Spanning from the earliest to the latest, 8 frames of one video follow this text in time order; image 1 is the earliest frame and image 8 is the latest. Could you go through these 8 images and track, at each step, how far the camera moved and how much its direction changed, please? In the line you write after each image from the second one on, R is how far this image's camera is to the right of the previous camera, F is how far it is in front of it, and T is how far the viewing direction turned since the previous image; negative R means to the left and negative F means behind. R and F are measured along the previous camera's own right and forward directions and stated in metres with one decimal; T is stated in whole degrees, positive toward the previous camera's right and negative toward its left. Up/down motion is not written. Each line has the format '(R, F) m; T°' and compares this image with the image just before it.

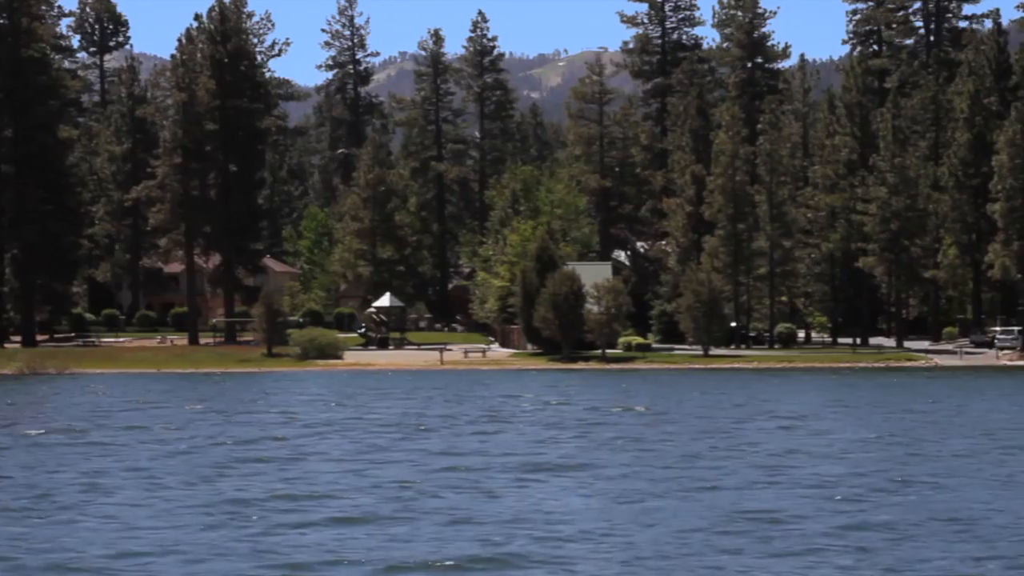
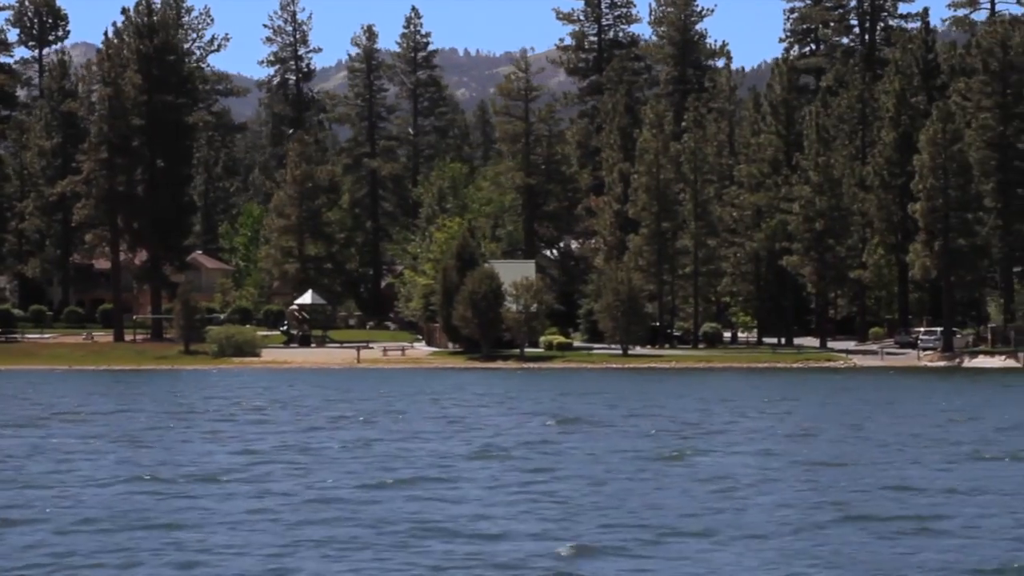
(+1.9, +0.6) m; +1°
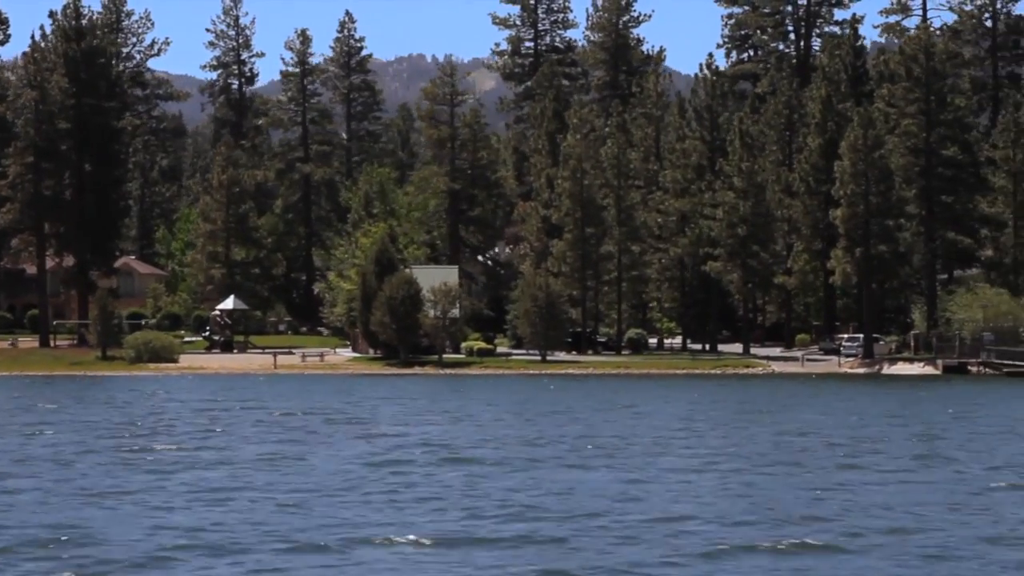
(+2.0, +0.4) m; +1°
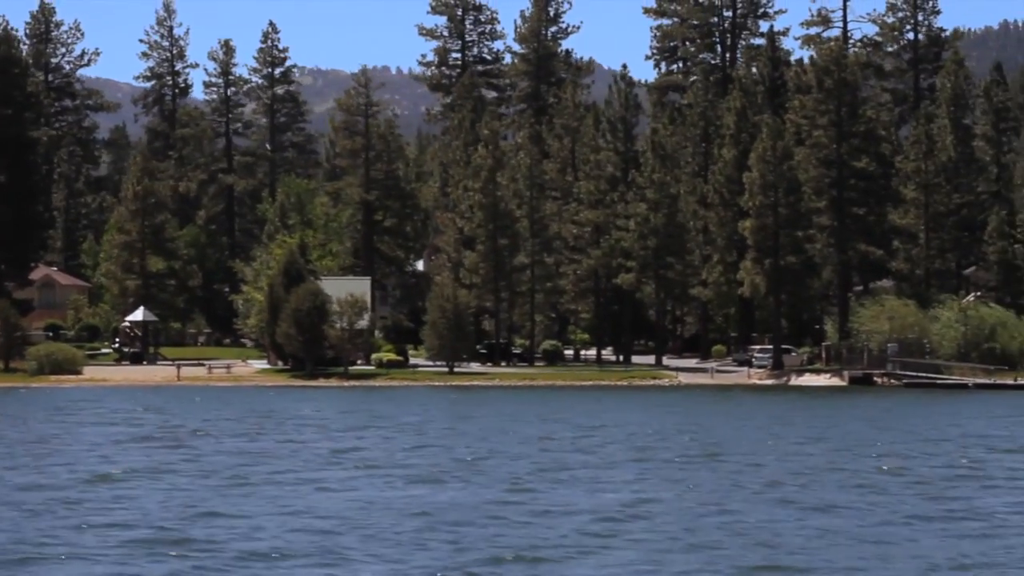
(+2.2, +0.4) m; +1°
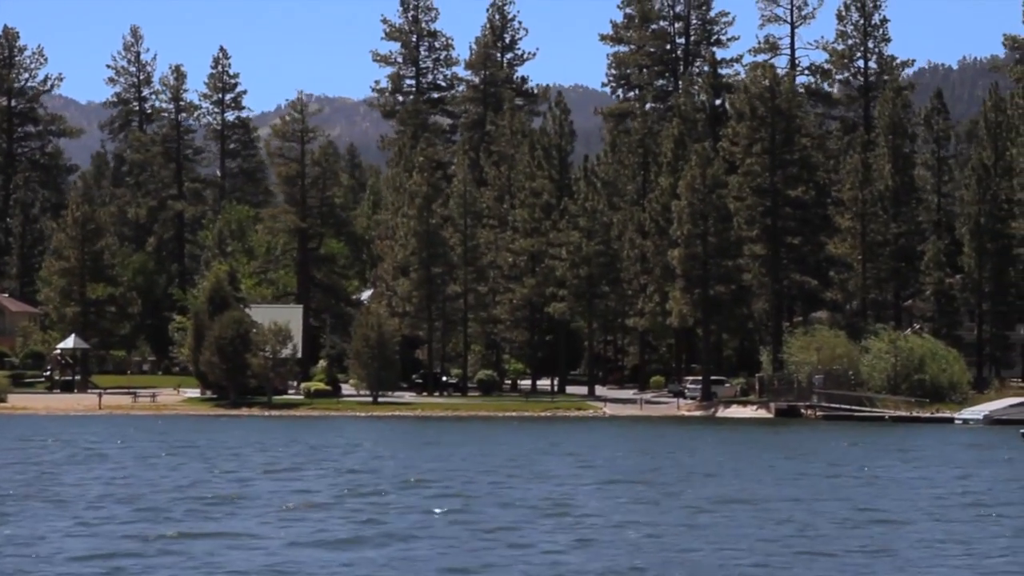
(+3.2, +0.6) m; 0°
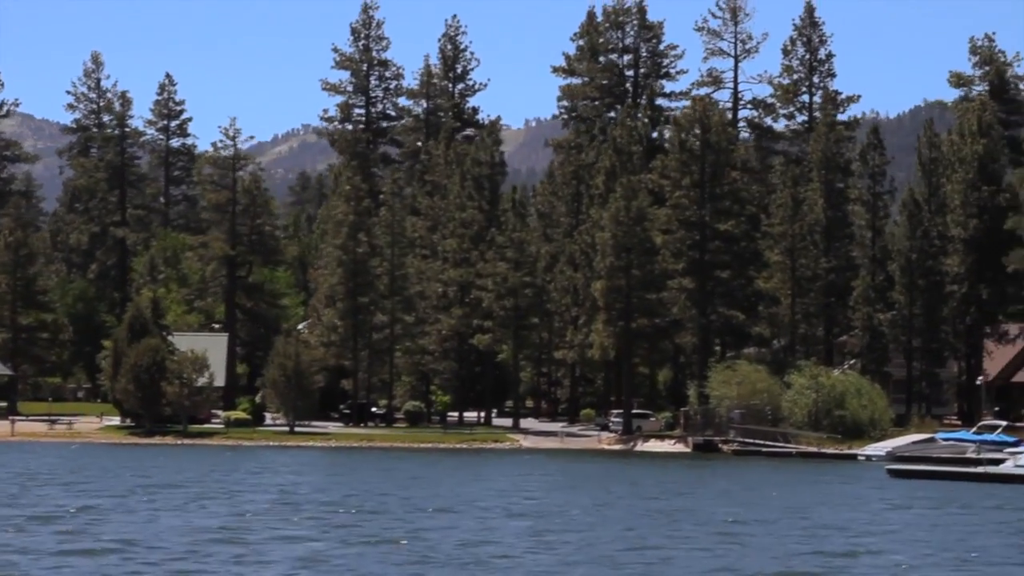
(+3.0, +0.6) m; 0°
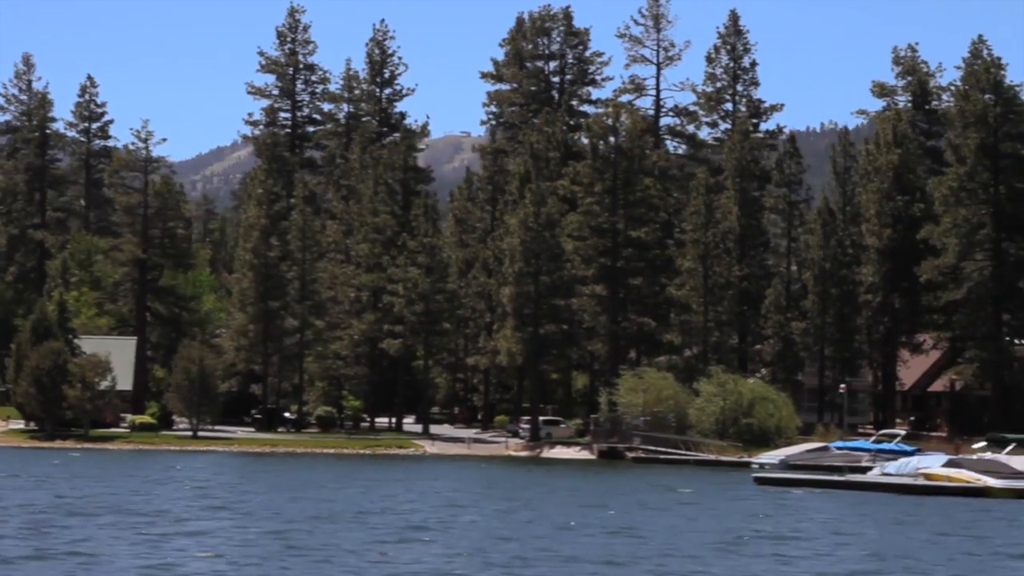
(+2.0, +0.4) m; +1°
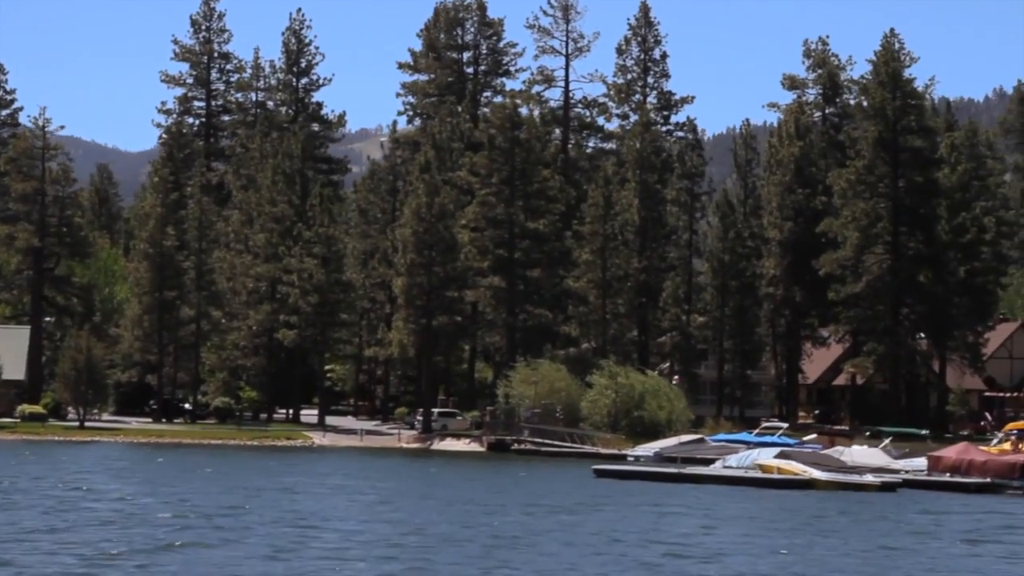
(+2.4, +0.3) m; +1°
